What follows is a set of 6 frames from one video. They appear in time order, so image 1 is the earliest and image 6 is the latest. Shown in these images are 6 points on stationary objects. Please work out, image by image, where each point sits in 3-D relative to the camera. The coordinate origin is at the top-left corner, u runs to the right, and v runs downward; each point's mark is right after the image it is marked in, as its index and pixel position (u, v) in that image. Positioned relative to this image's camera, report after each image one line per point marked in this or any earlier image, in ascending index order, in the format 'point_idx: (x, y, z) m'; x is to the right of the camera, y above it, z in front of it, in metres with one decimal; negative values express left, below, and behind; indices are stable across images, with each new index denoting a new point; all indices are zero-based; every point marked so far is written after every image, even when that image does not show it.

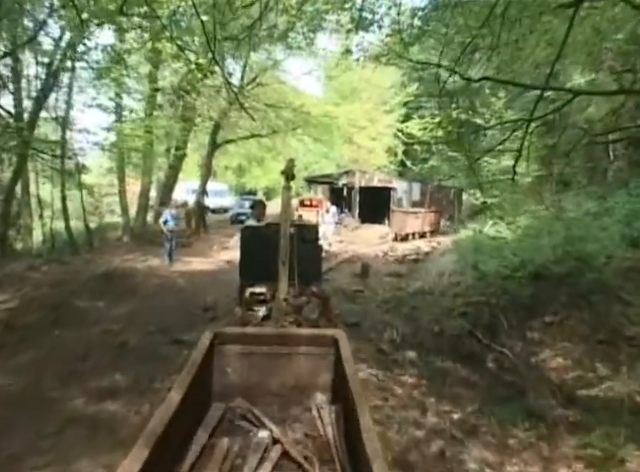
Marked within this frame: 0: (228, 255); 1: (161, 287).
0: (-3.7, -0.8, +17.8) m
1: (-4.4, -1.4, +12.0) m
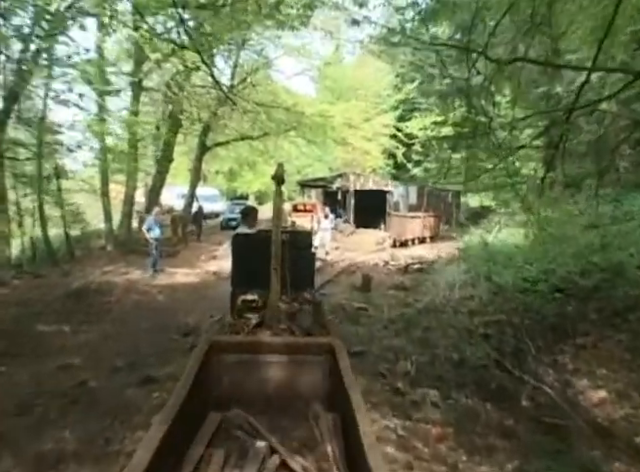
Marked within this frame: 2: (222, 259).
0: (-3.9, -1.1, +16.5) m
1: (-4.5, -1.7, +10.7) m
2: (-4.0, -0.9, +17.8) m
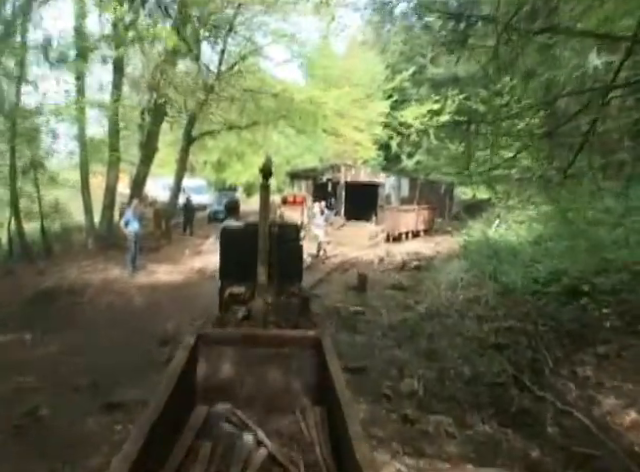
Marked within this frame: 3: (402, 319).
0: (-4.2, -0.9, +15.5) m
1: (-4.6, -1.6, +9.7) m
2: (-4.3, -0.7, +16.8) m
3: (+1.7, -1.7, +8.8) m
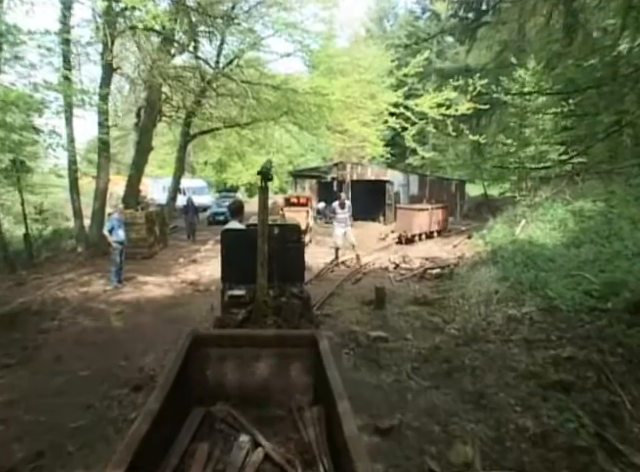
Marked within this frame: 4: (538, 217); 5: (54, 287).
0: (-3.9, -1.1, +13.9) m
1: (-4.4, -1.9, +8.2) m
2: (-4.0, -0.9, +15.3) m
3: (+1.9, -1.8, +7.3) m
4: (+7.8, +0.7, +15.6) m
5: (-7.4, -1.4, +12.1) m
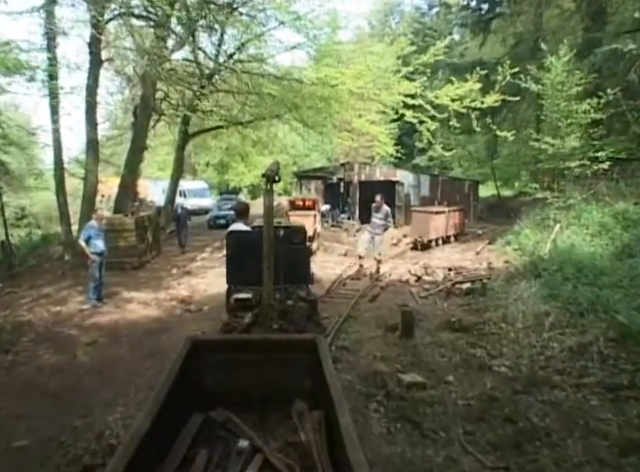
0: (-3.6, -1.4, +12.3) m
1: (-4.2, -2.1, +6.6) m
2: (-3.7, -1.2, +13.7) m
3: (+2.1, -2.0, +5.6) m
4: (+8.1, +0.5, +13.9) m
5: (-7.1, -1.7, +10.5) m
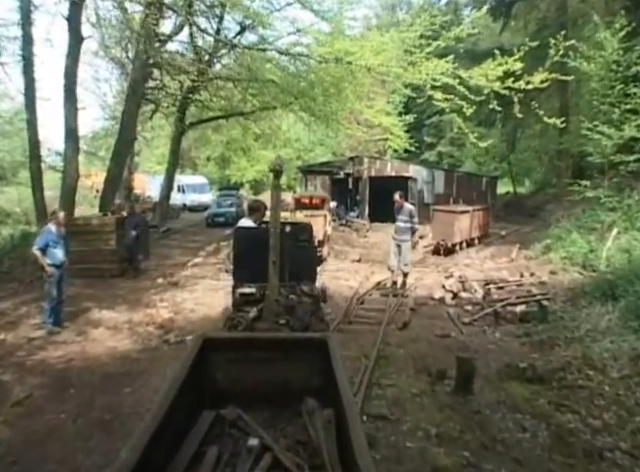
0: (-3.3, -1.5, +10.2) m
1: (-3.9, -2.3, +4.5) m
2: (-3.4, -1.3, +11.6) m
3: (+2.4, -2.2, +3.5) m
4: (+8.4, +0.3, +11.7) m
5: (-6.8, -1.8, +8.4) m
